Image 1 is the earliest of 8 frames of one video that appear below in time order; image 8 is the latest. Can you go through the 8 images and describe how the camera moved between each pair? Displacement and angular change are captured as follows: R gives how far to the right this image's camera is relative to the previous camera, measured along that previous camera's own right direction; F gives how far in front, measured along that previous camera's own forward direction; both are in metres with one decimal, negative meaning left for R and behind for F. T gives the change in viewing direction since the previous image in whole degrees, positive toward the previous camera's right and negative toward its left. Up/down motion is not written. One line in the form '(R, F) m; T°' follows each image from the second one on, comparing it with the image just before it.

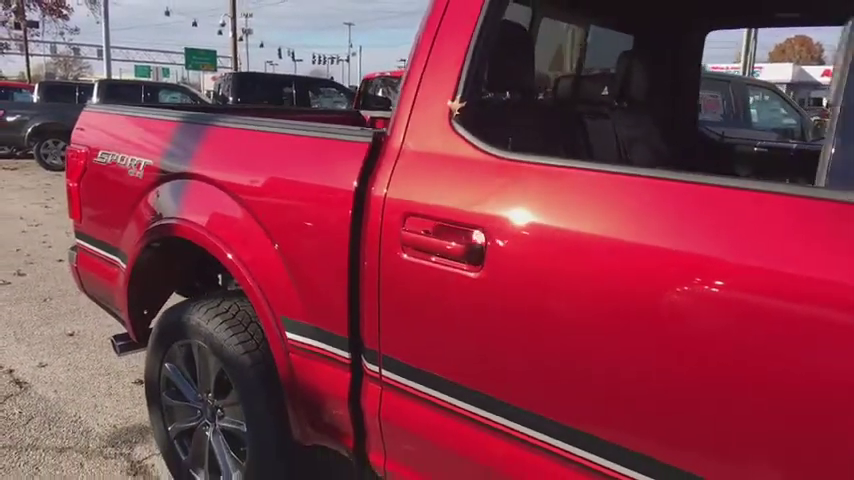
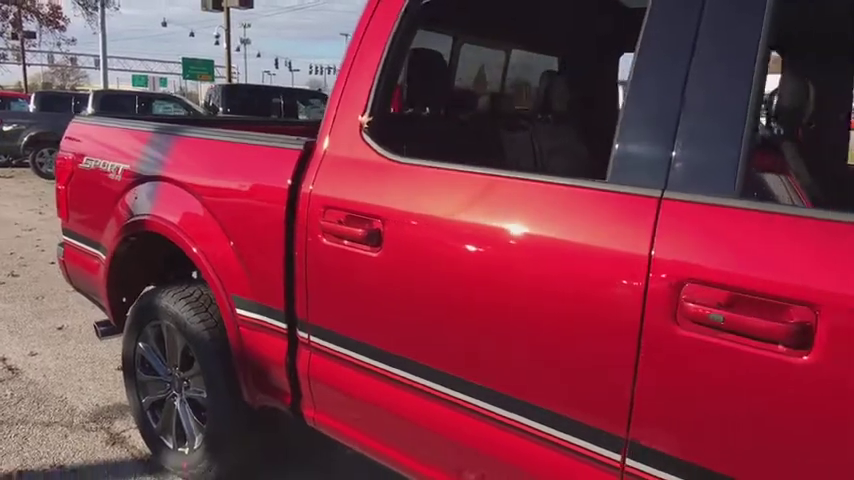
(+0.3, -0.4) m; 0°
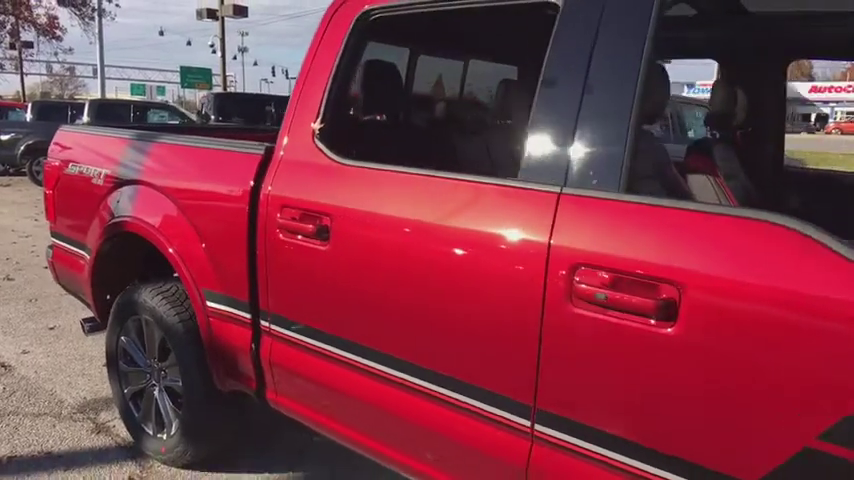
(+0.2, -0.2) m; 0°
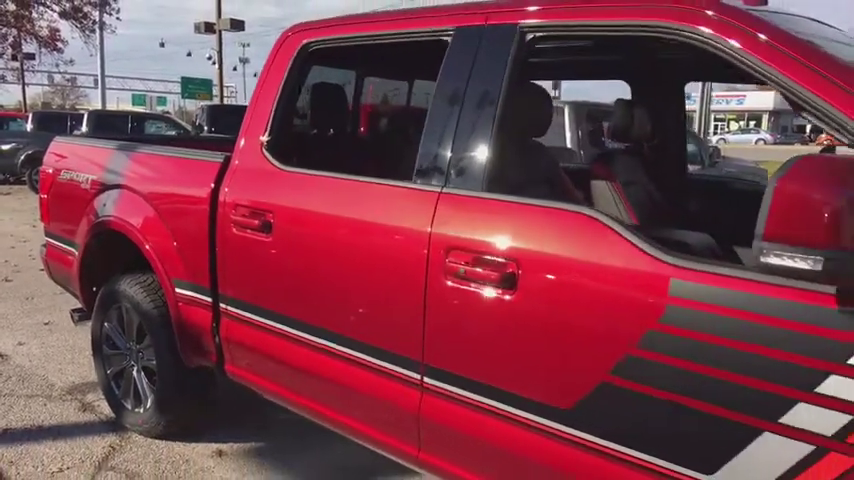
(+0.3, -0.5) m; 0°
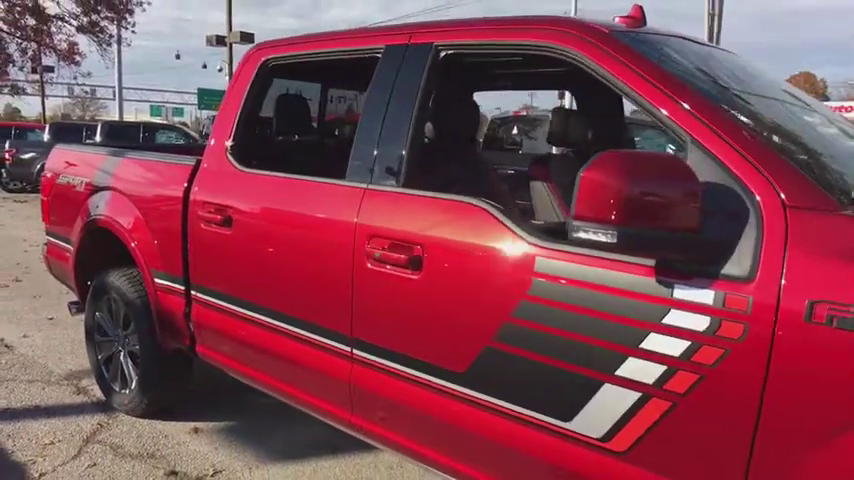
(+0.3, -0.3) m; -1°
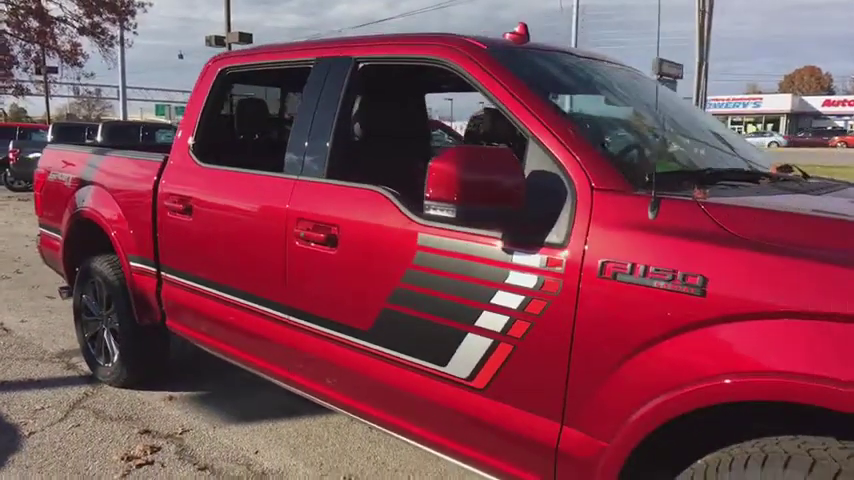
(+0.4, -0.5) m; -1°
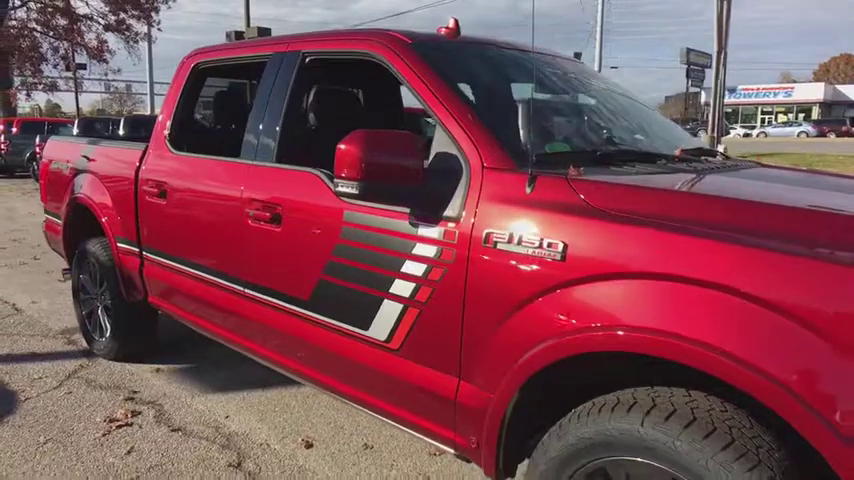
(+0.4, -0.3) m; -2°
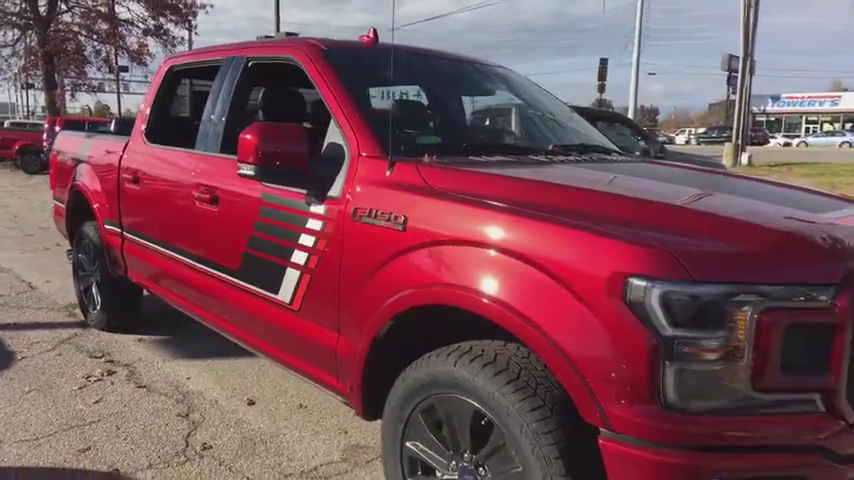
(+0.6, -0.4) m; -3°
